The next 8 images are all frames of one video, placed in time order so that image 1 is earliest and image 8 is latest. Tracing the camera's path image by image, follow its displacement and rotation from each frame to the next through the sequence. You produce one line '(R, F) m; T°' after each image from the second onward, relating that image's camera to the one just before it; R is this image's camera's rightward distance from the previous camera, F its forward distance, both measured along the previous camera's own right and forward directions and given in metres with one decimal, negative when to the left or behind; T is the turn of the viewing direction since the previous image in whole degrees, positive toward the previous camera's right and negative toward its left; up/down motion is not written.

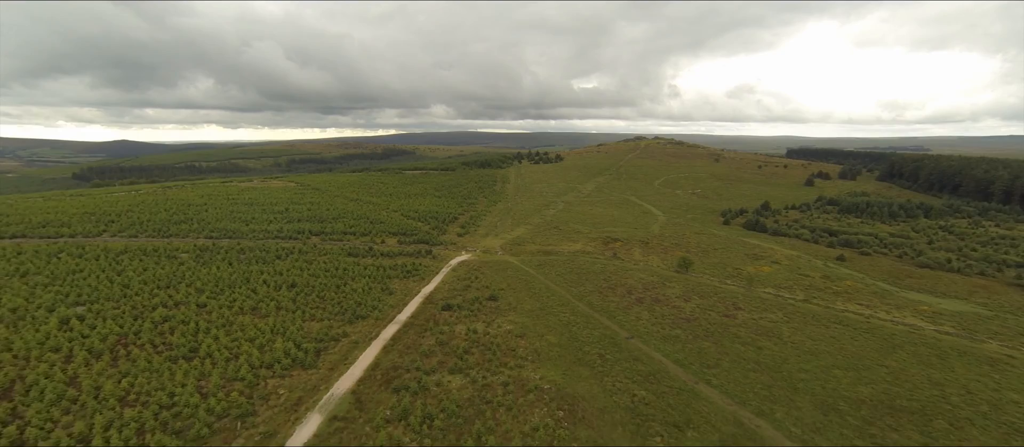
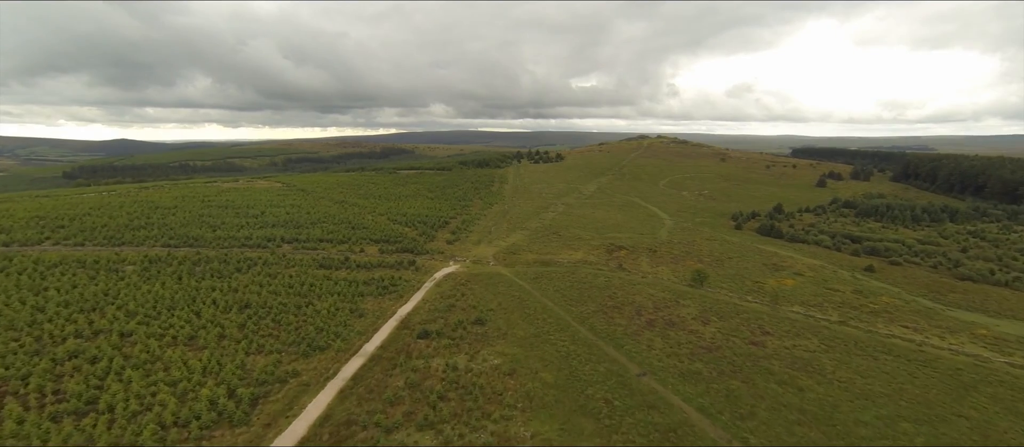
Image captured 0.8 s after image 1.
(+0.7, +5.3) m; 0°
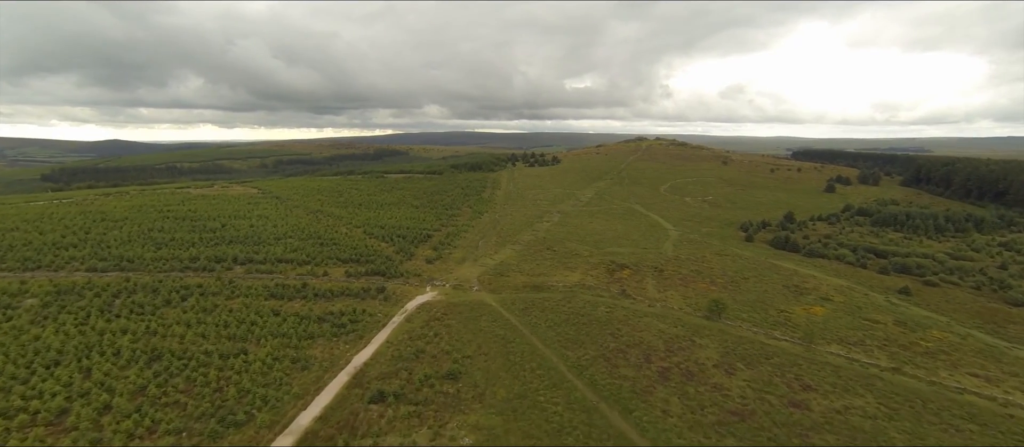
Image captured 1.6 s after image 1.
(+0.9, +6.3) m; 0°
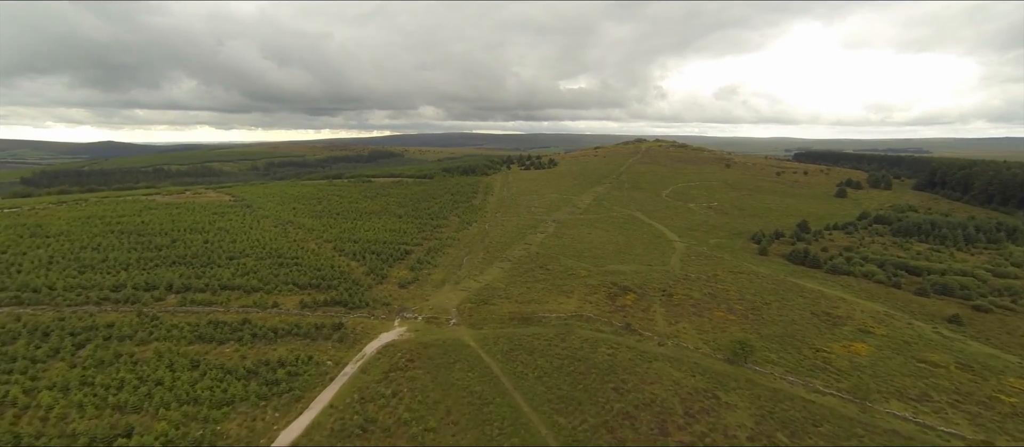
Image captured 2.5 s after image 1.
(+1.1, +6.4) m; 0°
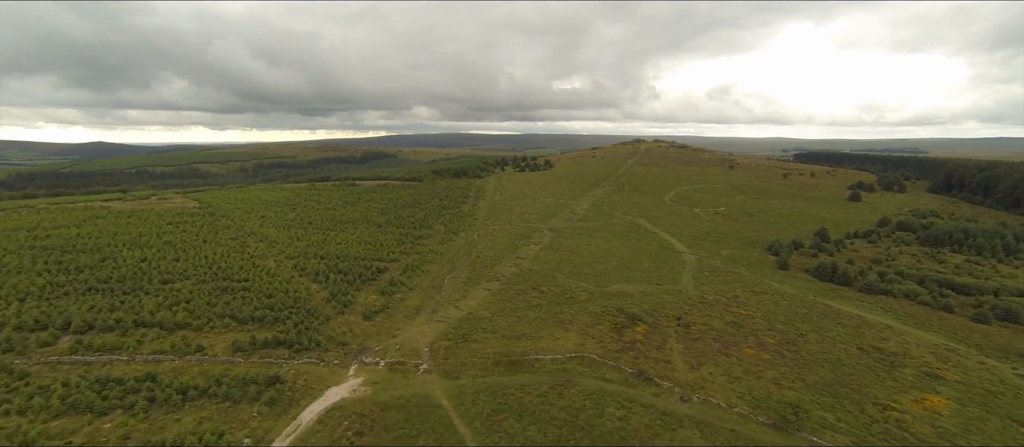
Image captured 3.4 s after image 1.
(+0.7, +6.9) m; 0°
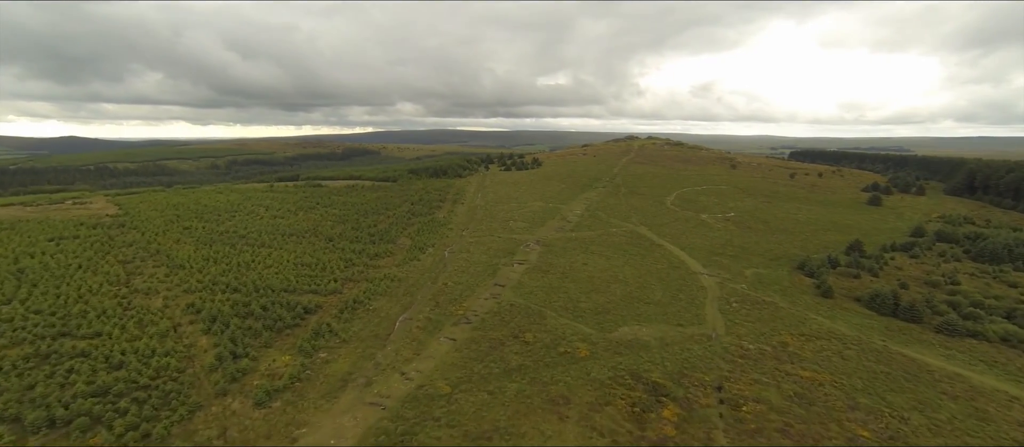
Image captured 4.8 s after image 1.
(+1.1, +11.7) m; +2°
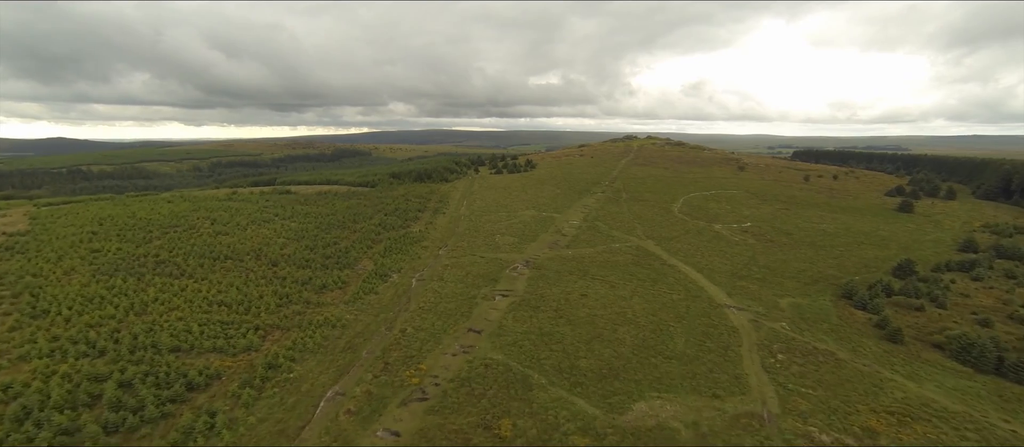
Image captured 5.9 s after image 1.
(+1.4, +10.1) m; +1°
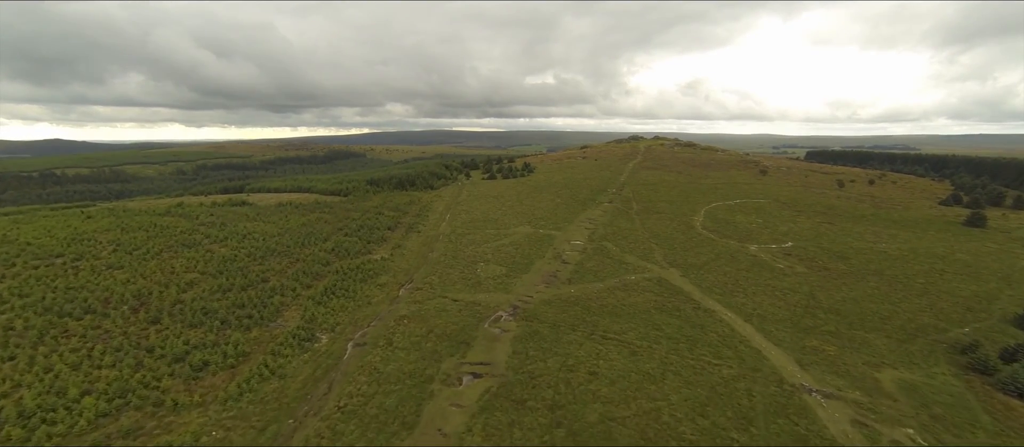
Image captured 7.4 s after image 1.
(+1.7, +13.9) m; 0°
